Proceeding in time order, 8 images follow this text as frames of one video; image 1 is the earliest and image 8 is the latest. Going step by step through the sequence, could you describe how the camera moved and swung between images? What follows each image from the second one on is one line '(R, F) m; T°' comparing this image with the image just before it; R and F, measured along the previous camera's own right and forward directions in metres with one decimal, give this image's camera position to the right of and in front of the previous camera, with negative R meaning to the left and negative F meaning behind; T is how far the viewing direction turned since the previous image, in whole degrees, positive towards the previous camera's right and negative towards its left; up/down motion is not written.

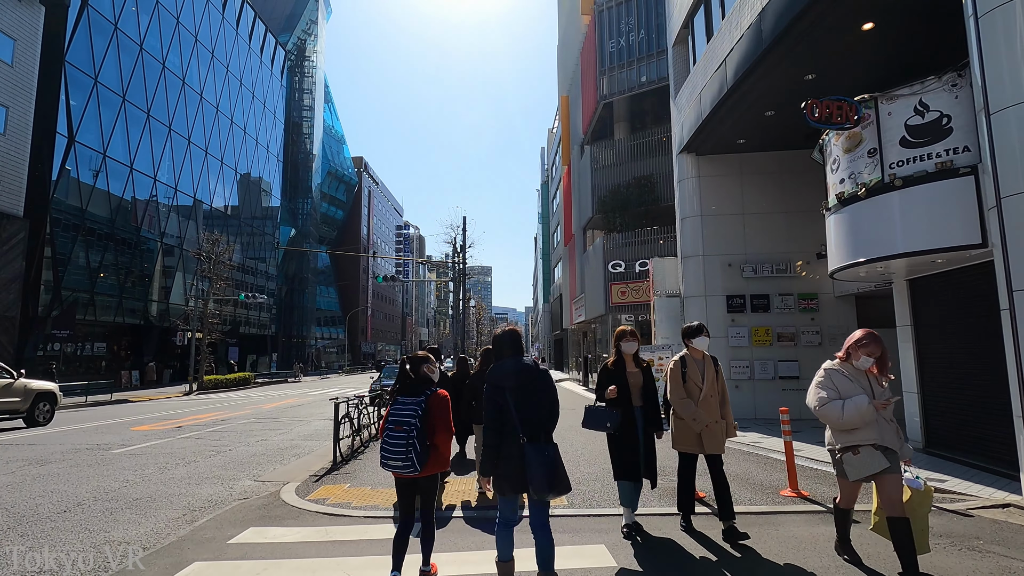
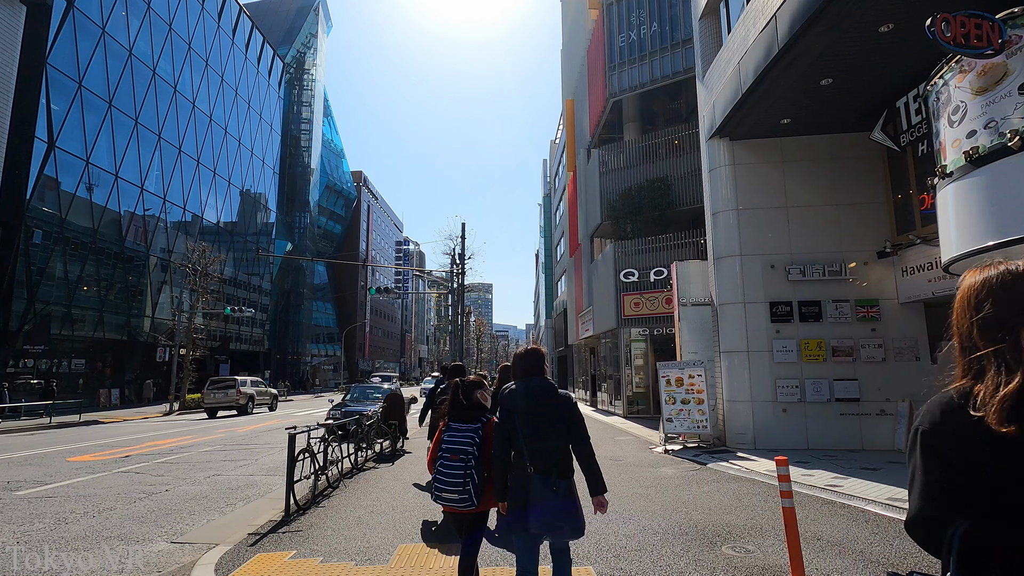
(-0.1, +2.1) m; 0°
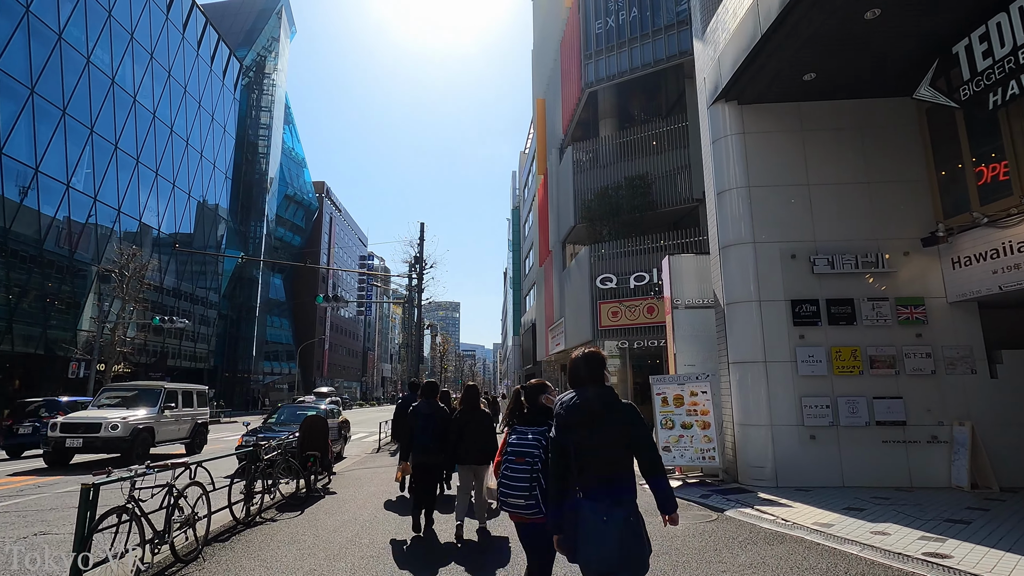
(+0.2, +2.7) m; +3°
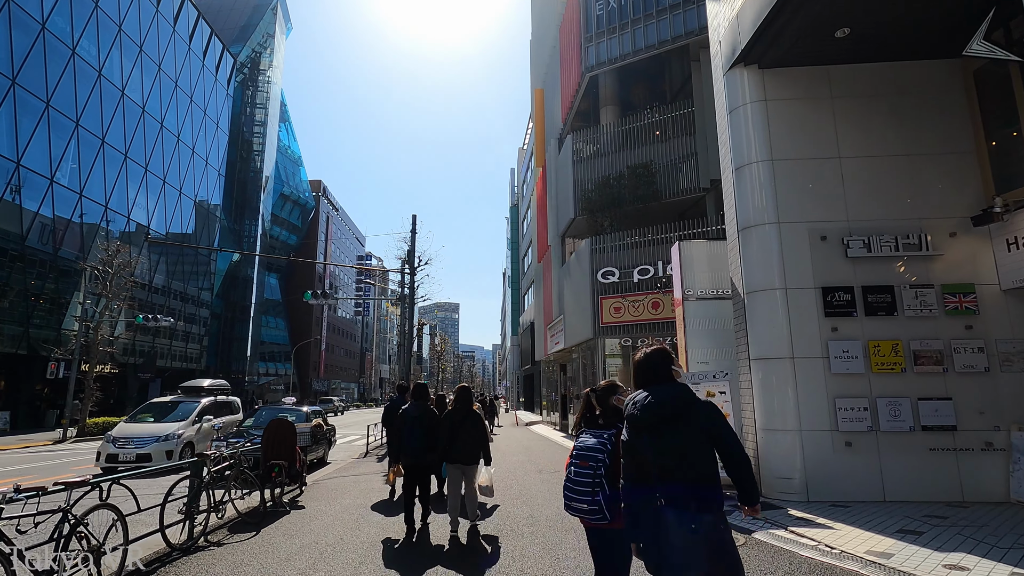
(+0.1, +1.2) m; 0°
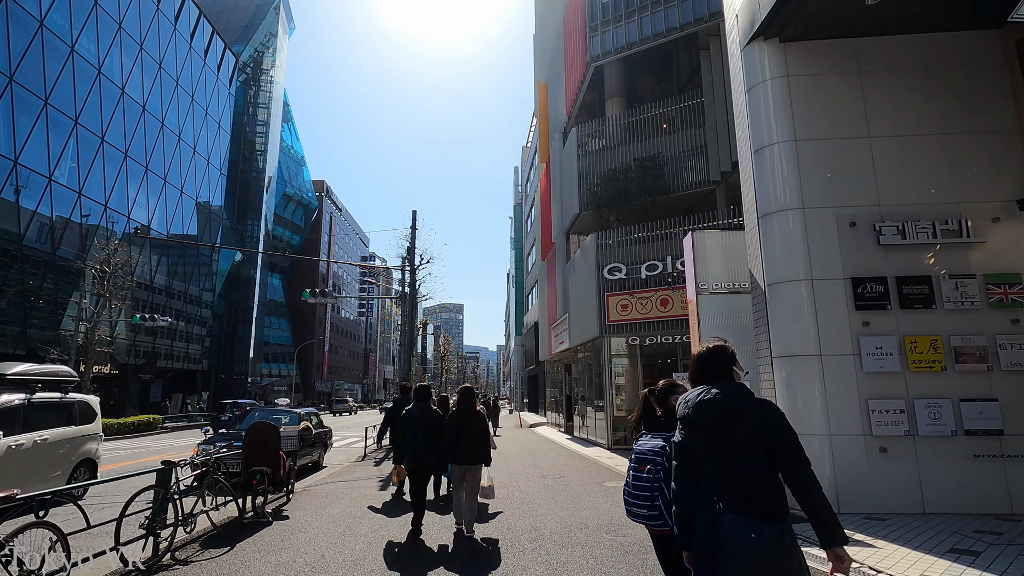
(0.0, +0.7) m; 0°
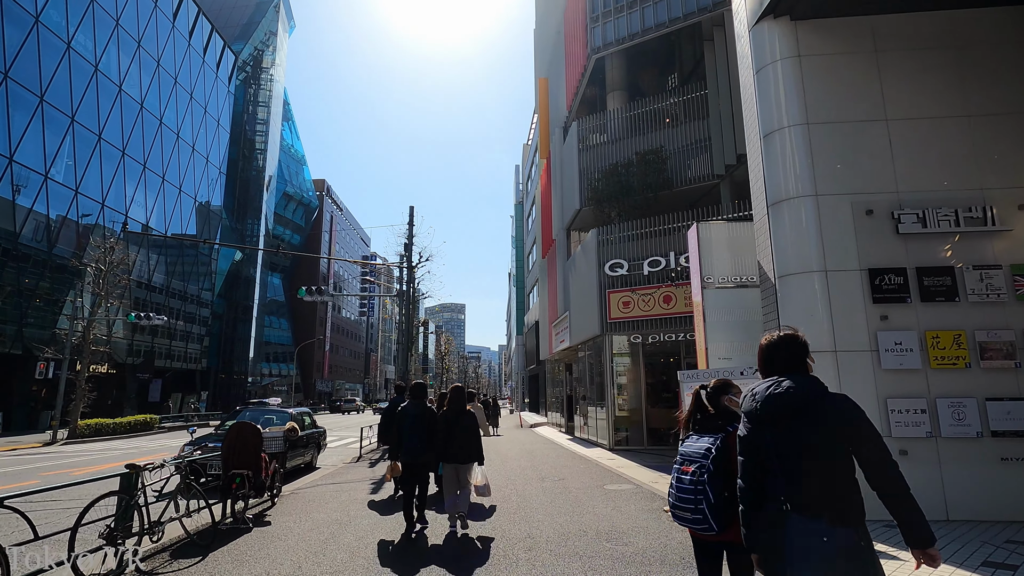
(+0.1, +0.5) m; 0°
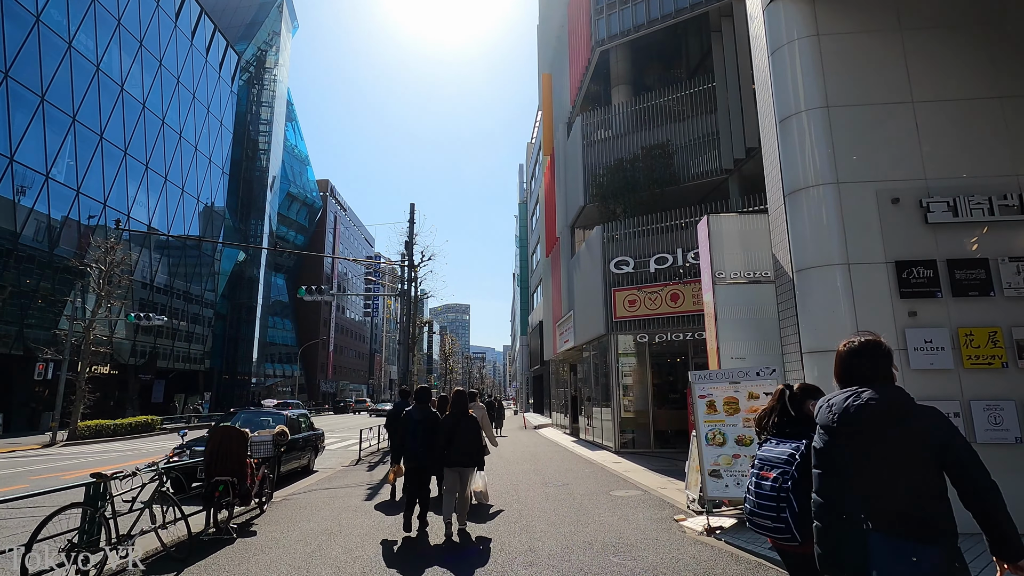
(+0.1, +0.5) m; 0°
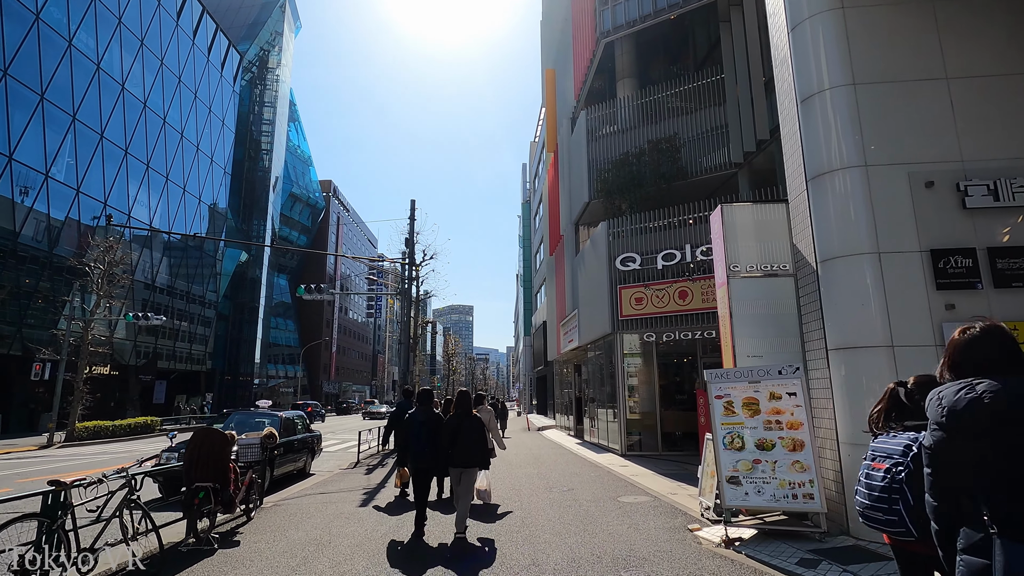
(0.0, +0.5) m; 0°
